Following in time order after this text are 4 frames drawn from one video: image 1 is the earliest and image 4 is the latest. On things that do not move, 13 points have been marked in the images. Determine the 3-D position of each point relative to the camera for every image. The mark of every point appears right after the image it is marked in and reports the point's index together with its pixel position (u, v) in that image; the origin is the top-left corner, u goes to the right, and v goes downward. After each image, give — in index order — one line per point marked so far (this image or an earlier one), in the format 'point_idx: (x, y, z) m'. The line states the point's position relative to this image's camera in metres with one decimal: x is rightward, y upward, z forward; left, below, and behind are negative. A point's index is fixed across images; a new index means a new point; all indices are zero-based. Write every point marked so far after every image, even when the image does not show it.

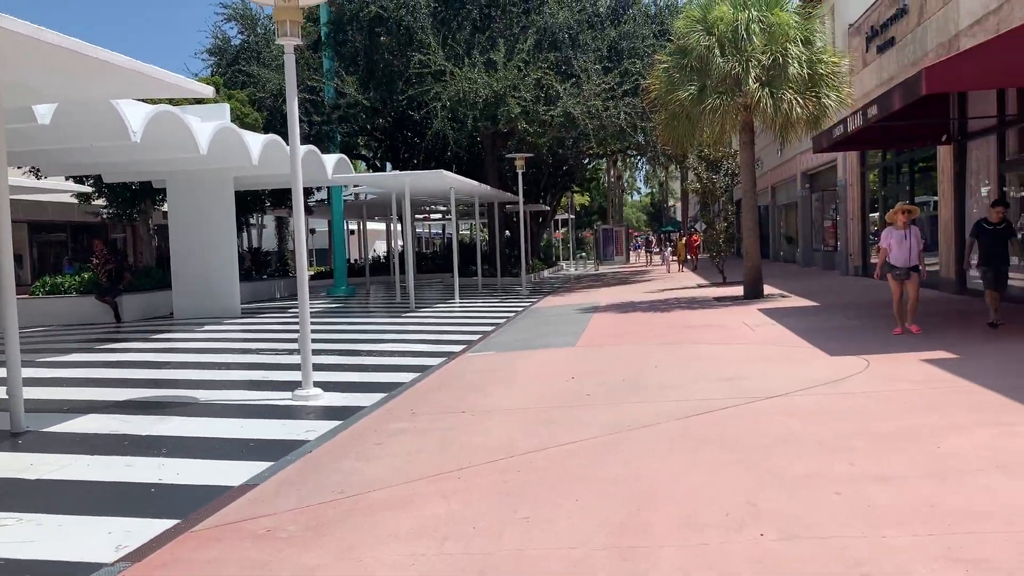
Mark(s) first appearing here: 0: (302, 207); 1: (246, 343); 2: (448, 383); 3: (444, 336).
0: (-2.1, +0.8, +8.7) m
1: (-4.2, -0.9, +14.0) m
2: (-0.6, -1.0, +9.0) m
3: (-1.1, -0.8, +14.8) m
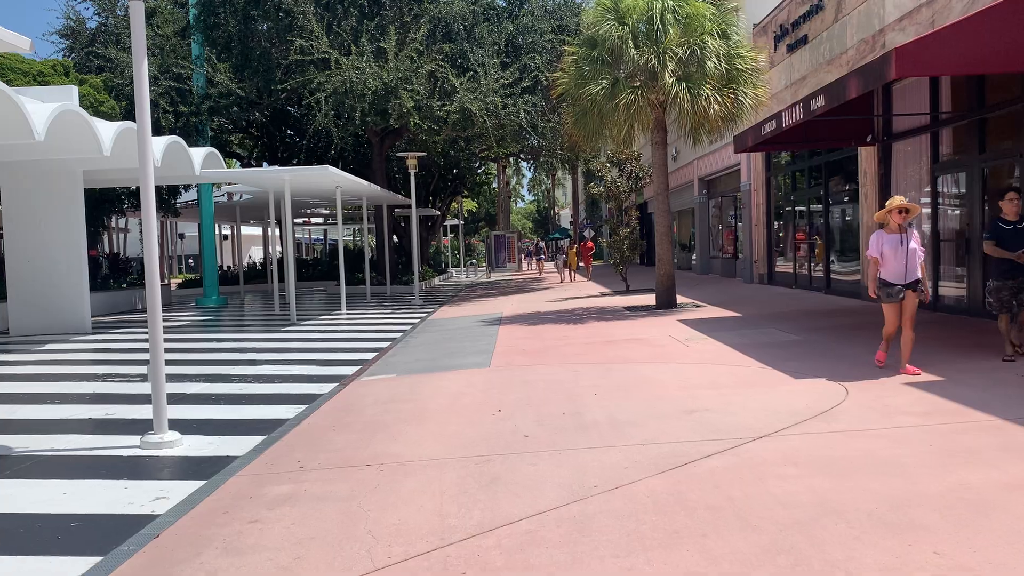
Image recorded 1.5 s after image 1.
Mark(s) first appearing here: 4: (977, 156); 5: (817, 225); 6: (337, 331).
0: (-2.7, +0.7, +6.8) m
1: (-5.5, -1.0, +11.8) m
2: (-1.4, -1.1, +7.3) m
3: (-2.6, -0.9, +12.9) m
4: (+5.7, +1.6, +11.0) m
5: (+6.0, +1.3, +17.6) m
6: (-3.3, -0.8, +17.0) m
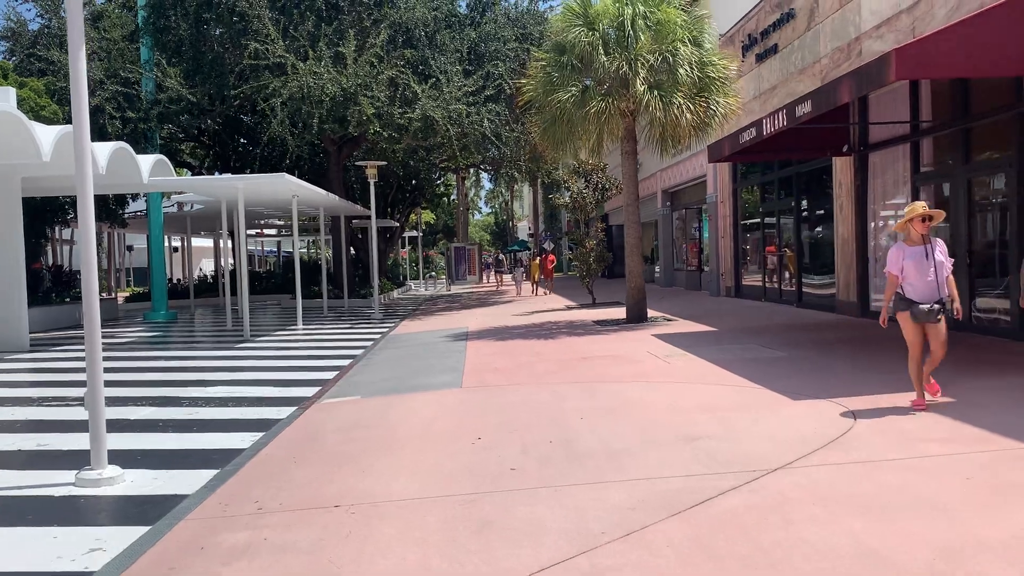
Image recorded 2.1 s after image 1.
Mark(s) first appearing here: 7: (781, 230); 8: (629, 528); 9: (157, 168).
0: (-2.9, +0.5, +6.1) m
1: (-5.9, -1.2, +10.9) m
2: (-1.5, -1.2, +6.6) m
3: (-3.0, -1.1, +12.2) m
4: (+5.4, +1.5, +10.7) m
5: (+5.3, +1.0, +17.3) m
6: (-4.0, -1.1, +16.2) m
7: (+5.3, +1.1, +17.6) m
8: (+0.6, -1.1, +4.2) m
9: (-6.8, +2.3, +17.1) m
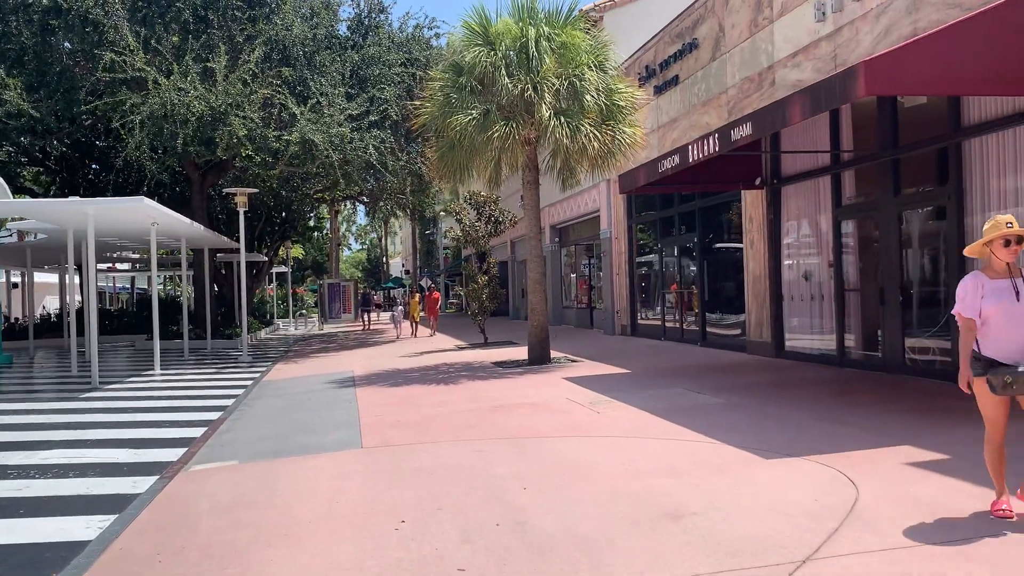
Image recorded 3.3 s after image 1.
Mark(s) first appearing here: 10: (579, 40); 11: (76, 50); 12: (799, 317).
0: (-3.2, +0.3, +4.4) m
1: (-6.8, -1.6, +8.6) m
2: (-1.9, -1.5, +5.0) m
3: (-4.2, -1.6, +10.3) m
4: (+4.3, +1.0, +10.2) m
5: (+3.3, +0.3, +16.7) m
6: (-5.7, -1.7, +14.2) m
7: (+3.2, +0.4, +17.0) m
8: (+0.5, -1.3, +3.0) m
9: (-8.7, +1.6, +14.8) m
10: (+1.0, +3.9, +14.1) m
11: (-9.2, +5.0, +18.9) m
12: (+4.0, -0.4, +12.5) m
